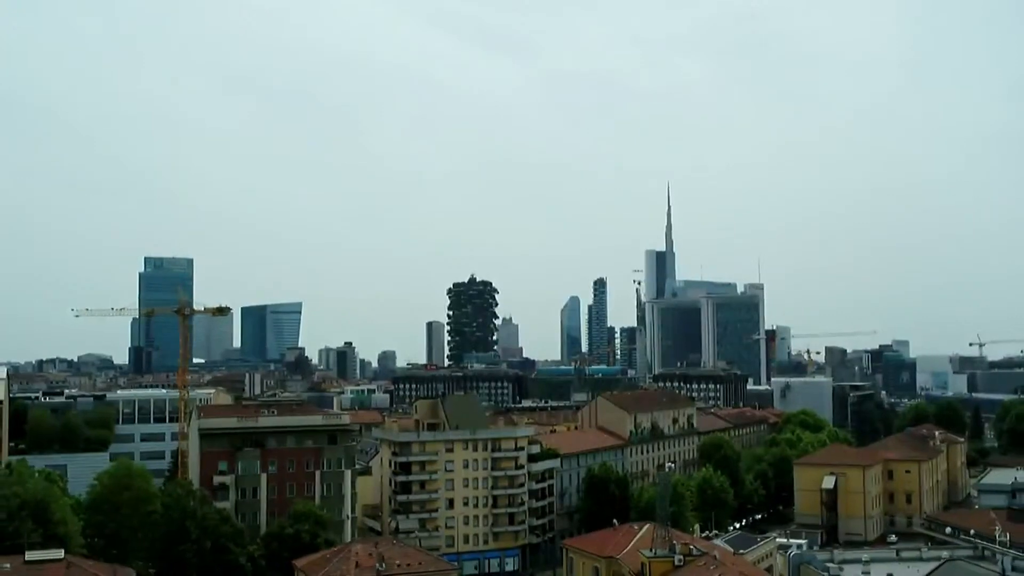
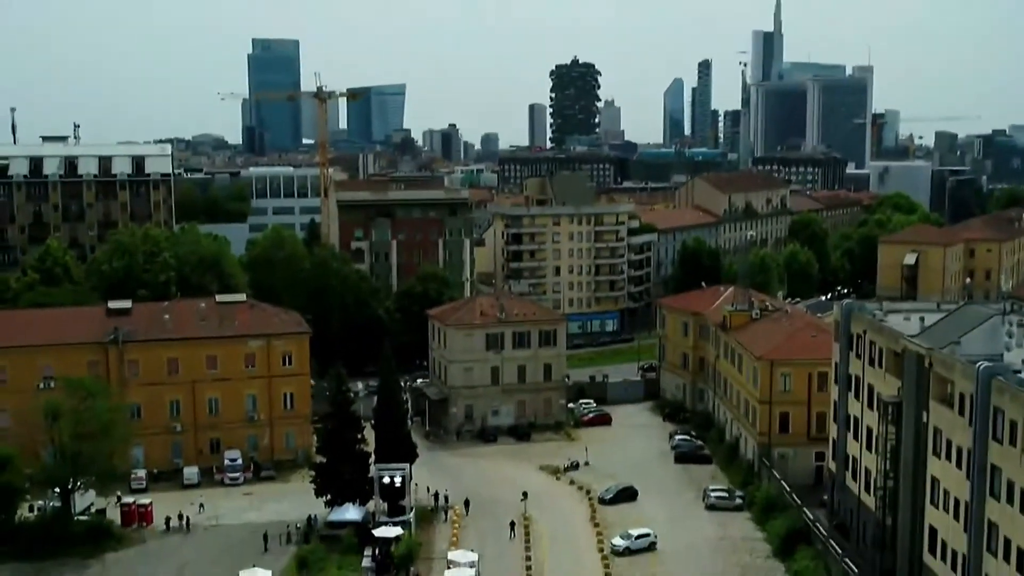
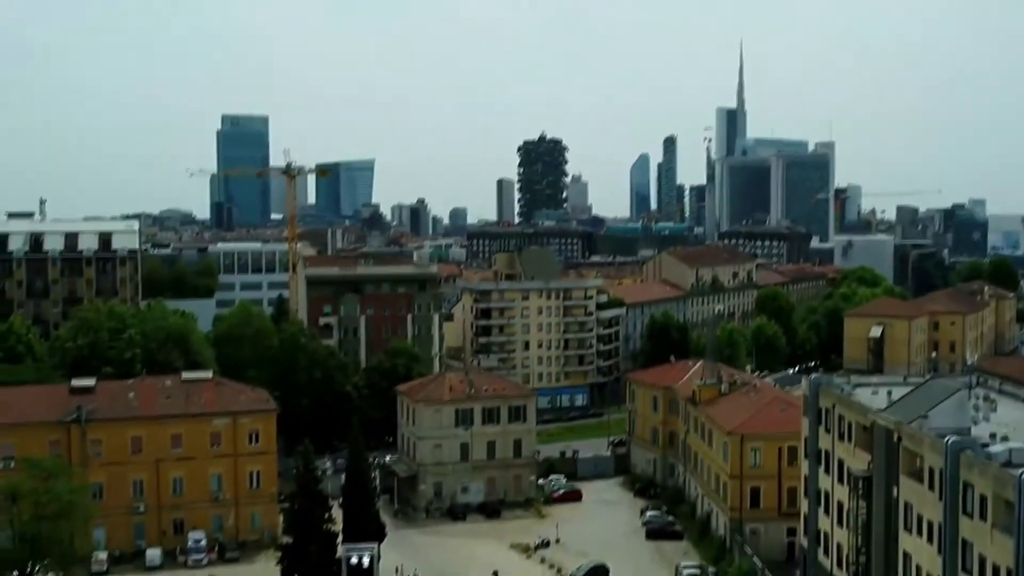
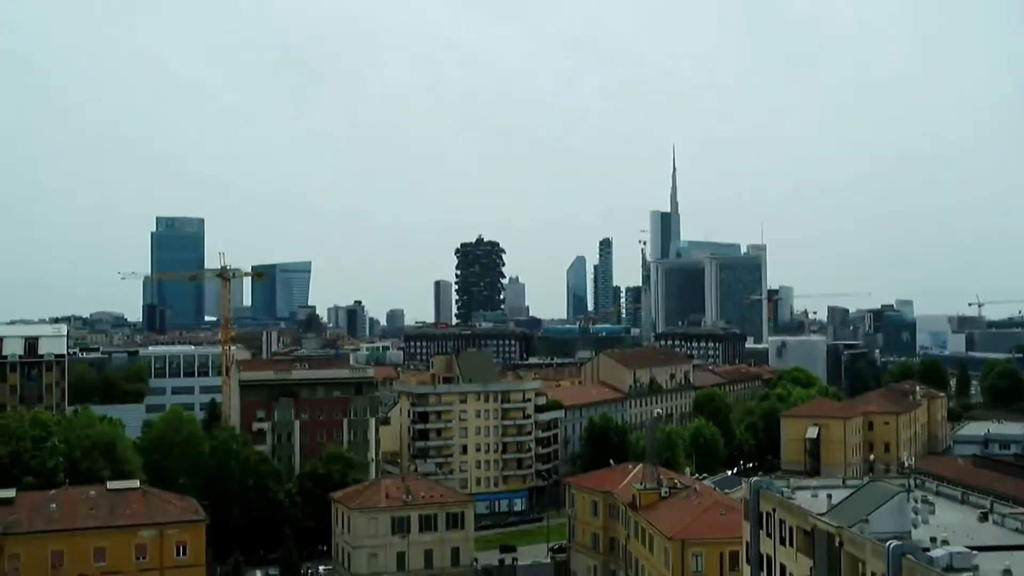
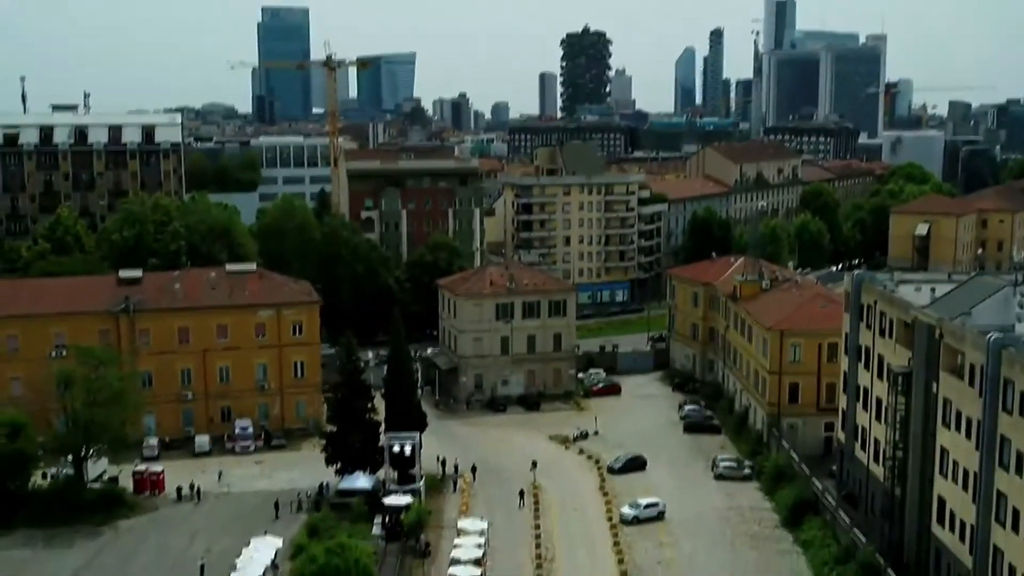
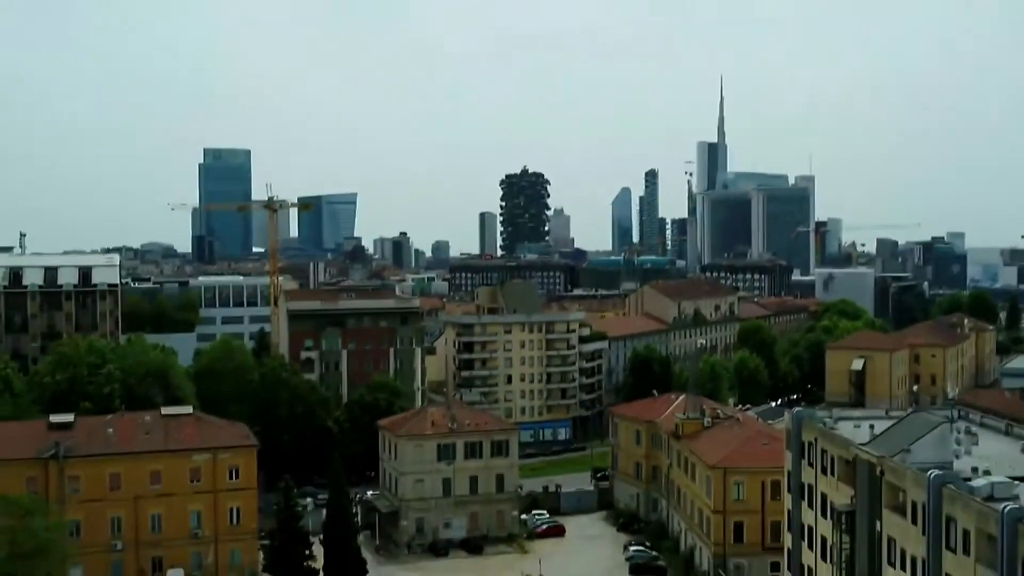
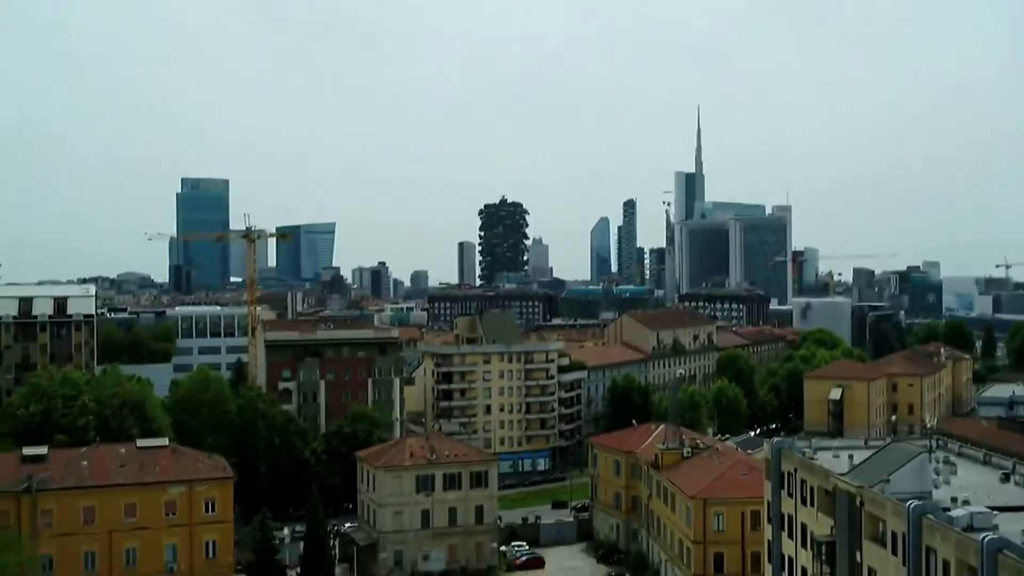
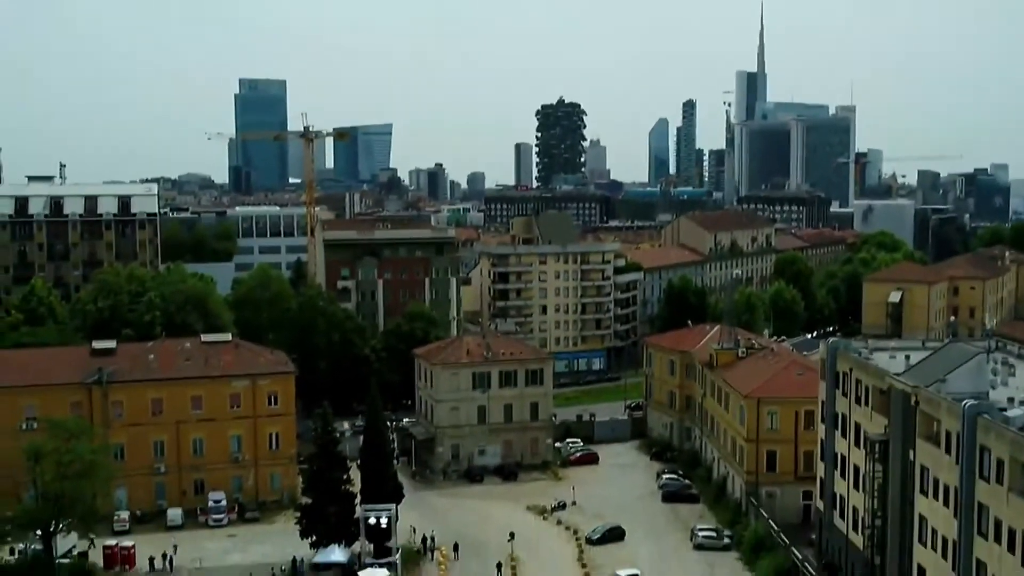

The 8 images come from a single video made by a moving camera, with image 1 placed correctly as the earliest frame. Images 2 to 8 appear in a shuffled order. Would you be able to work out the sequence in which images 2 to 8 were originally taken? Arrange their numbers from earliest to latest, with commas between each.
4, 7, 6, 3, 8, 2, 5
